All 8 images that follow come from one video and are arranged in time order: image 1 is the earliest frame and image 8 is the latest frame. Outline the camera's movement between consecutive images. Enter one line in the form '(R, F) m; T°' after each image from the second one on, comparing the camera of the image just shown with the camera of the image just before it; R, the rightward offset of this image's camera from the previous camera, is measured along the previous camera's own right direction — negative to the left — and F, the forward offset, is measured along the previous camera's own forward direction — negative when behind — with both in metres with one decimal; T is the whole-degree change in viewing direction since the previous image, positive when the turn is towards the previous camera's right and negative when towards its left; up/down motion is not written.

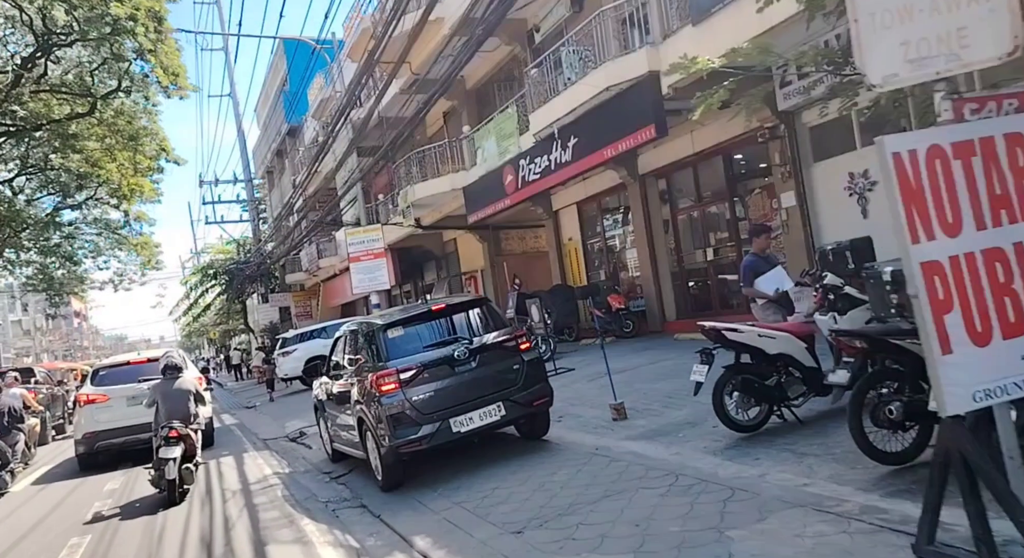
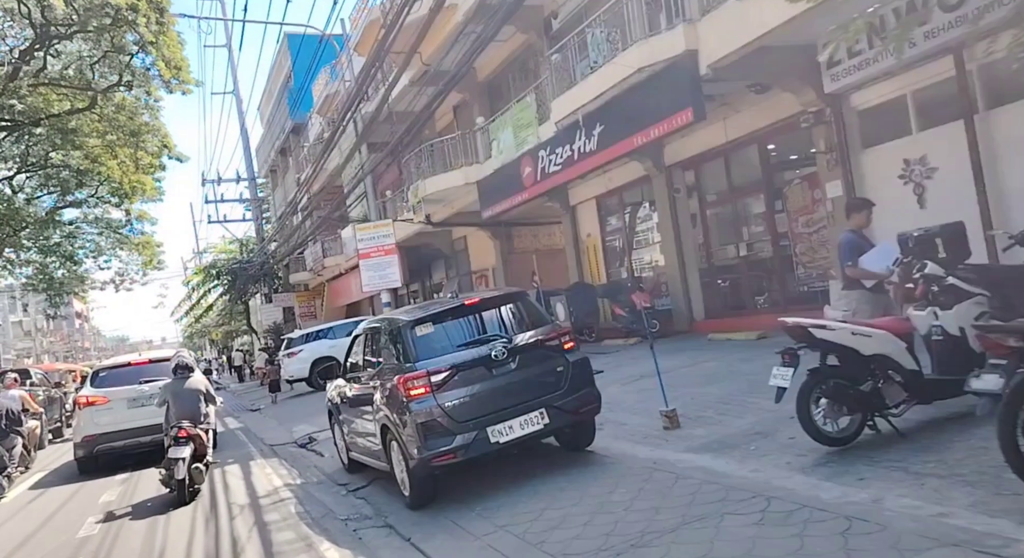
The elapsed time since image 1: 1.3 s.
(-0.3, +0.7) m; 0°
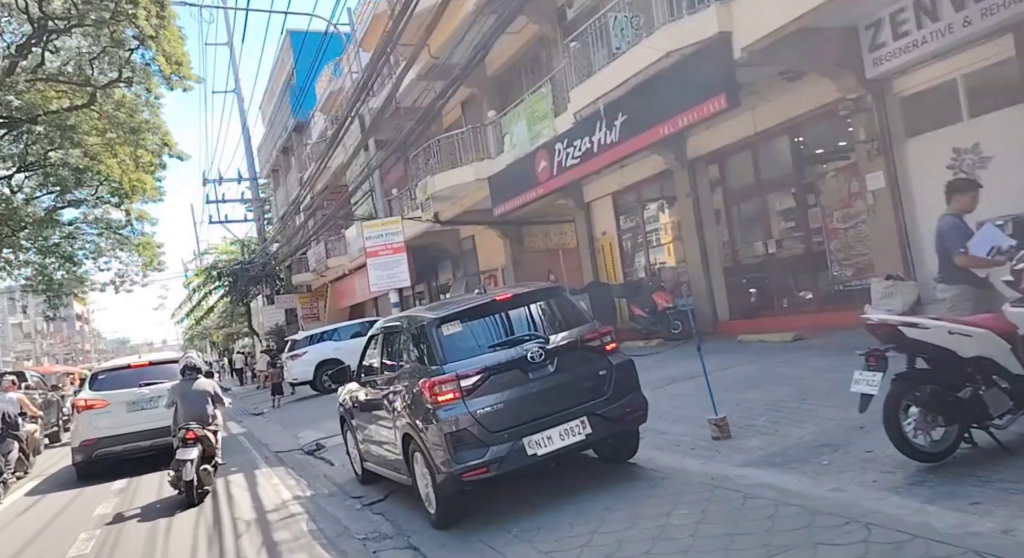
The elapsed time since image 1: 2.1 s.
(-0.2, +0.5) m; 0°
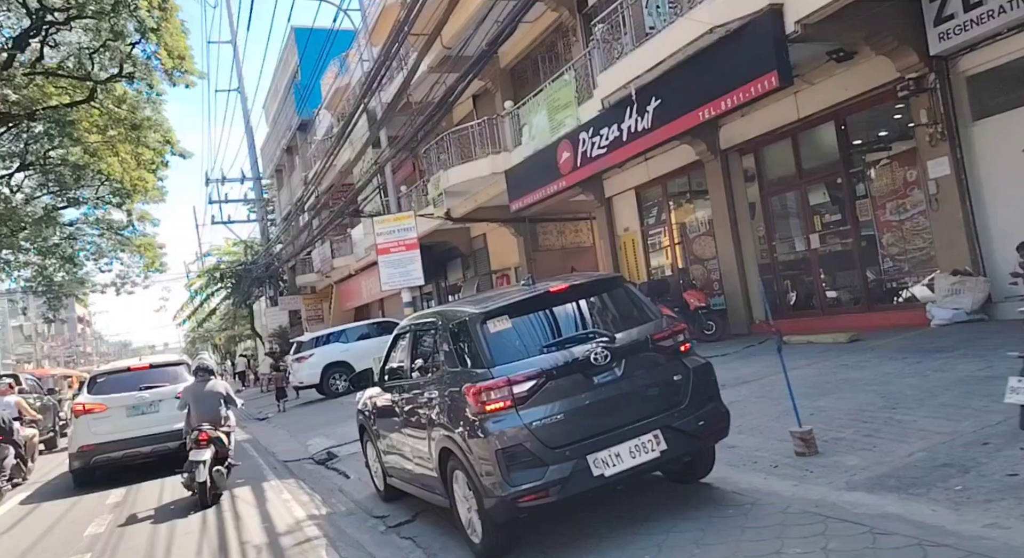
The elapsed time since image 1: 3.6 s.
(-0.3, +0.7) m; 0°
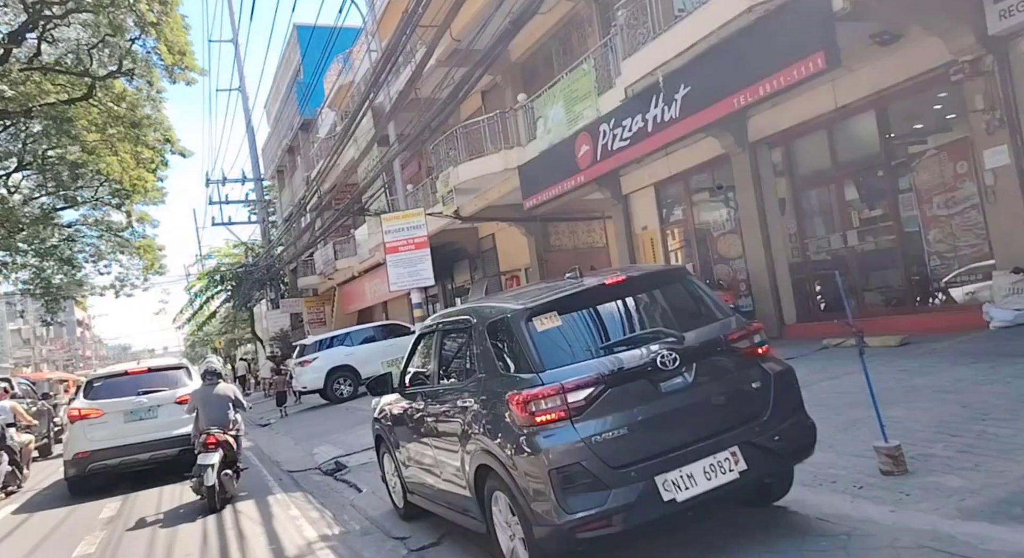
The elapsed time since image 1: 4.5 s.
(-0.3, +0.6) m; 0°
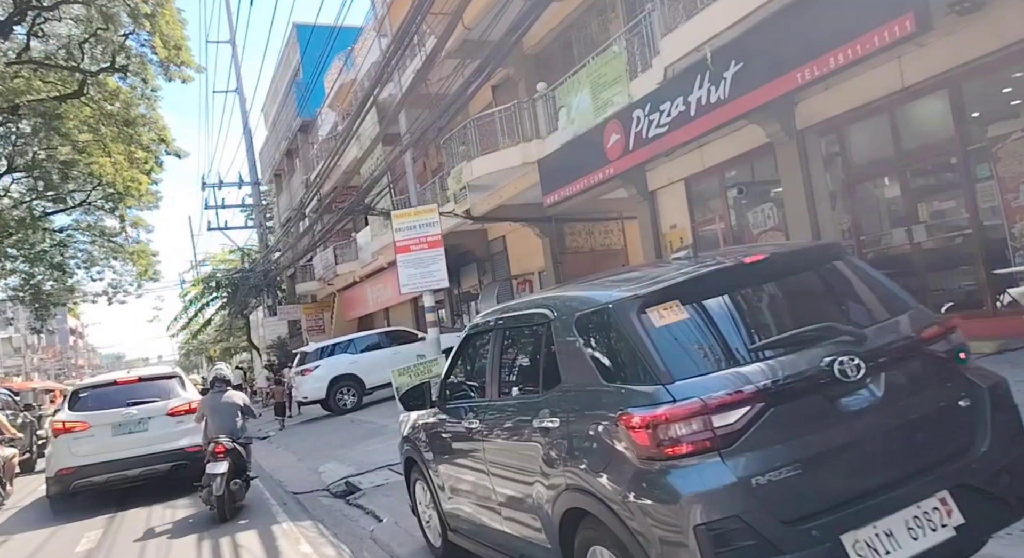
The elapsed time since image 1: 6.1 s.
(-0.4, +1.0) m; 0°
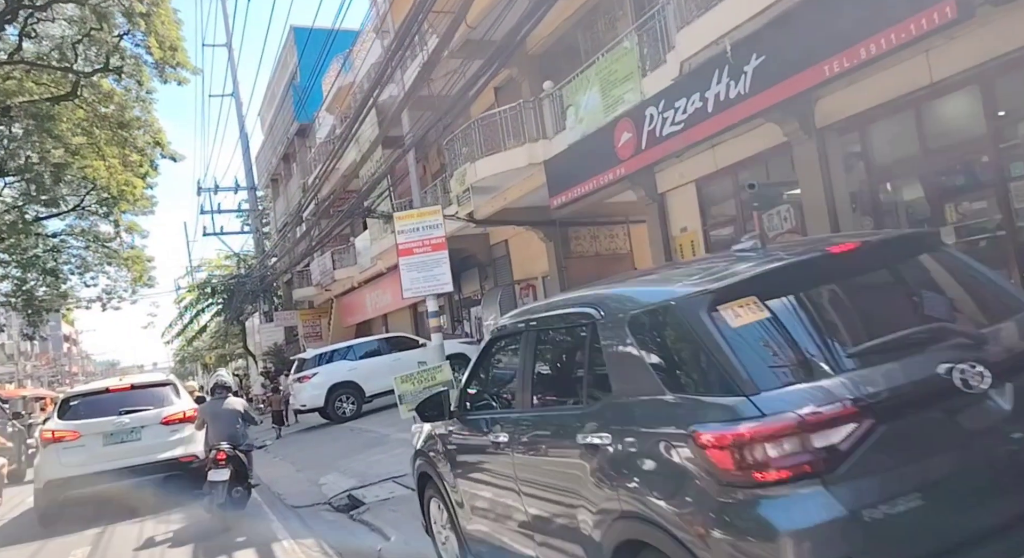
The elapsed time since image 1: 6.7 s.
(-0.2, +0.4) m; 0°
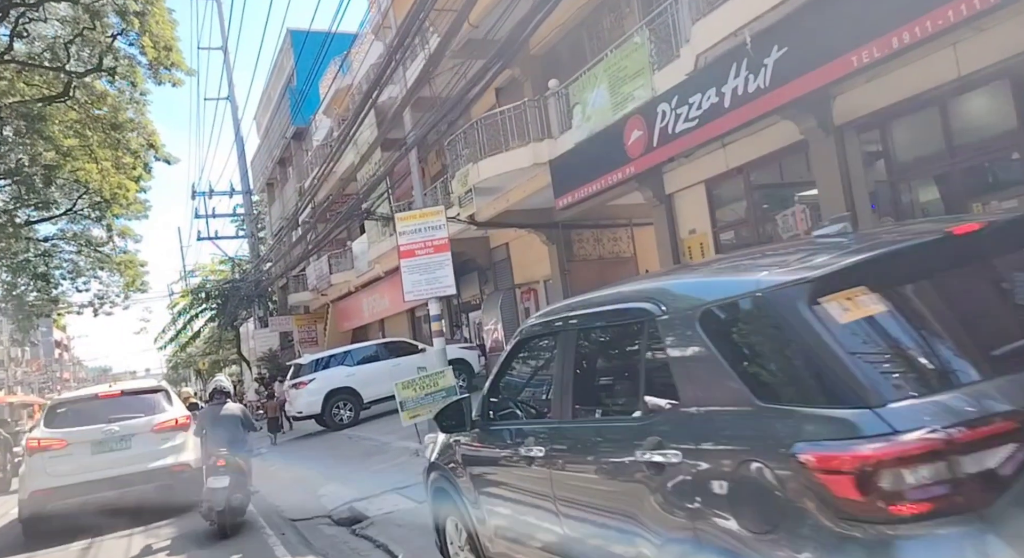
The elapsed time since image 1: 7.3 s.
(-0.2, +0.4) m; 0°
